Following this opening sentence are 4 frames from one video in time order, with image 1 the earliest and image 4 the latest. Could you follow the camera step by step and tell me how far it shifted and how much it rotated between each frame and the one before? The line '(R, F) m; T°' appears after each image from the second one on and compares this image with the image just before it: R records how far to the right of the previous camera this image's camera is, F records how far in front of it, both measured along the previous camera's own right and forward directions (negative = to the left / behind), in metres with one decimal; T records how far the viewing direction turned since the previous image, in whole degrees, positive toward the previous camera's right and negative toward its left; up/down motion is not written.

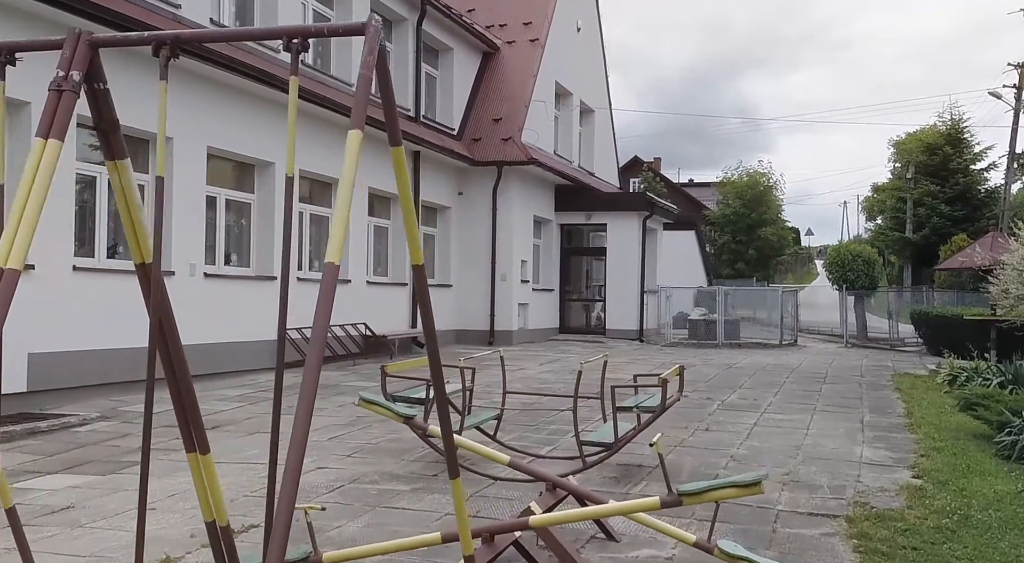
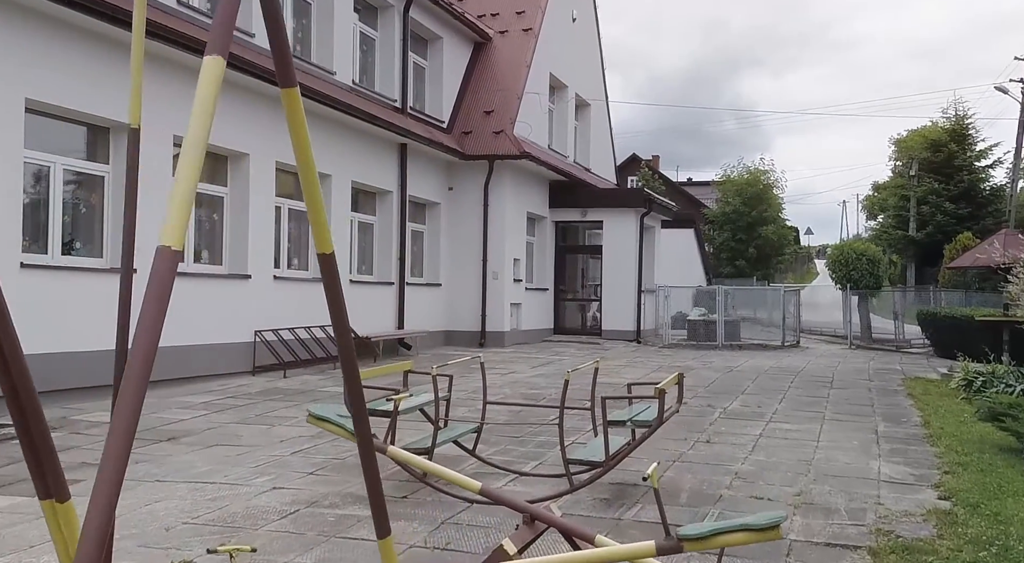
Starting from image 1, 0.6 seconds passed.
(+0.1, +0.8) m; 0°
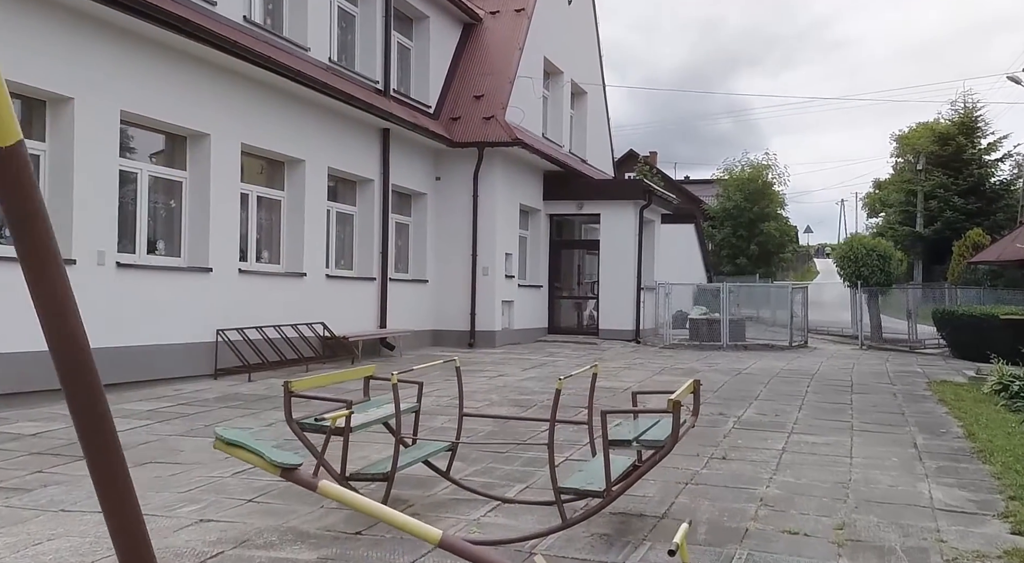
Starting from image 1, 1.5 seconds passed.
(+0.1, +1.2) m; 0°
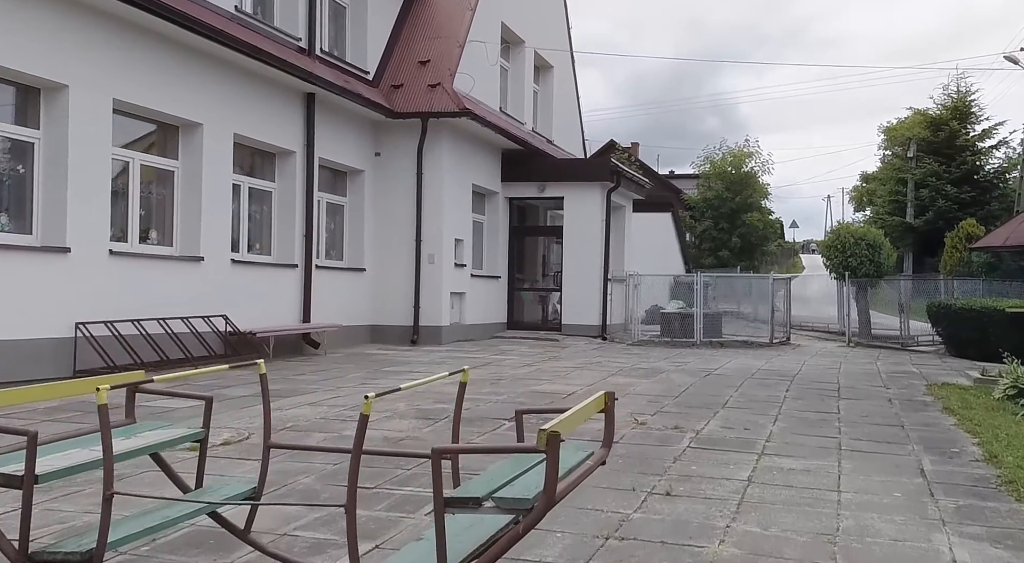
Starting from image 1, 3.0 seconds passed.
(+0.7, +1.9) m; +1°
